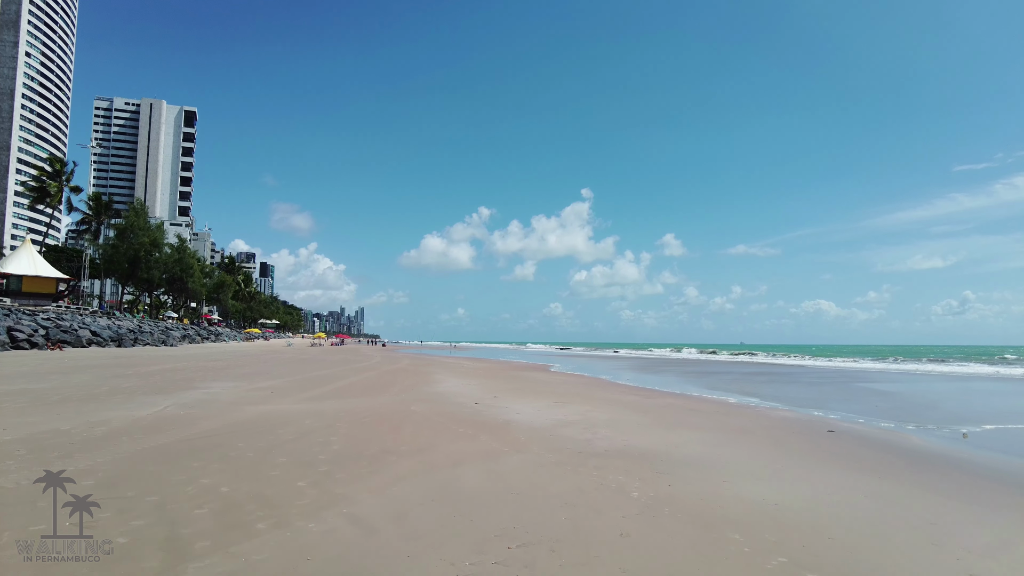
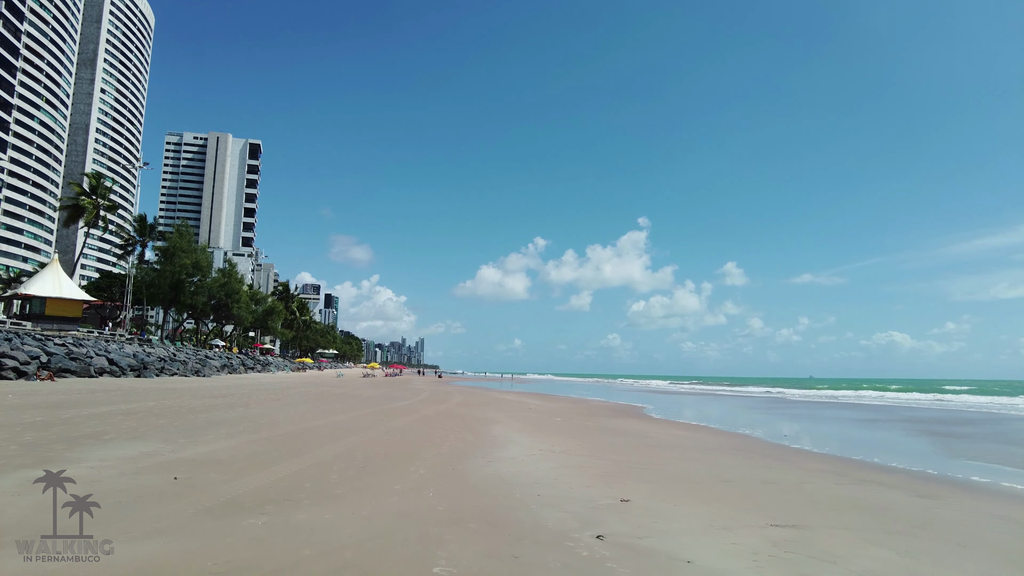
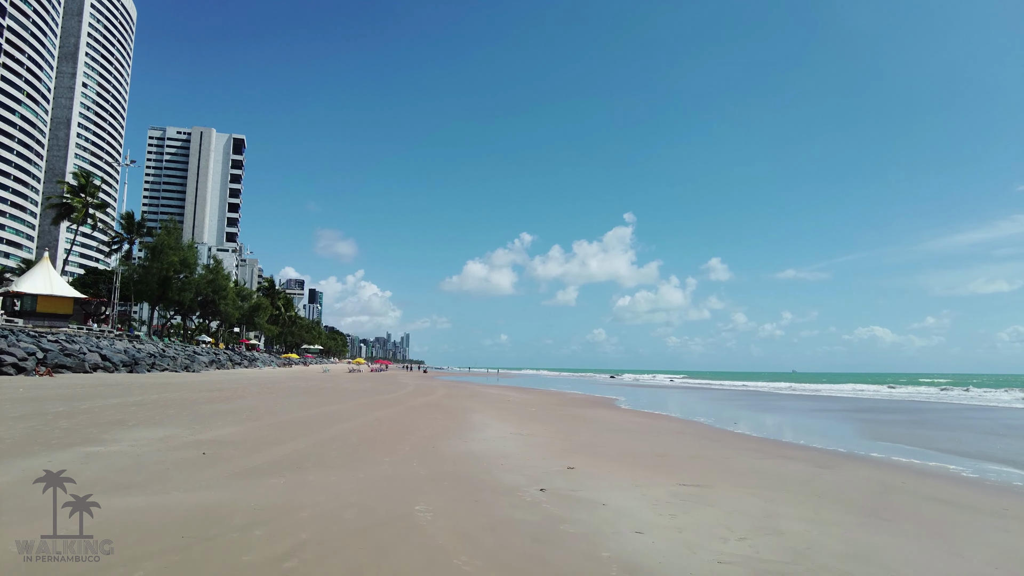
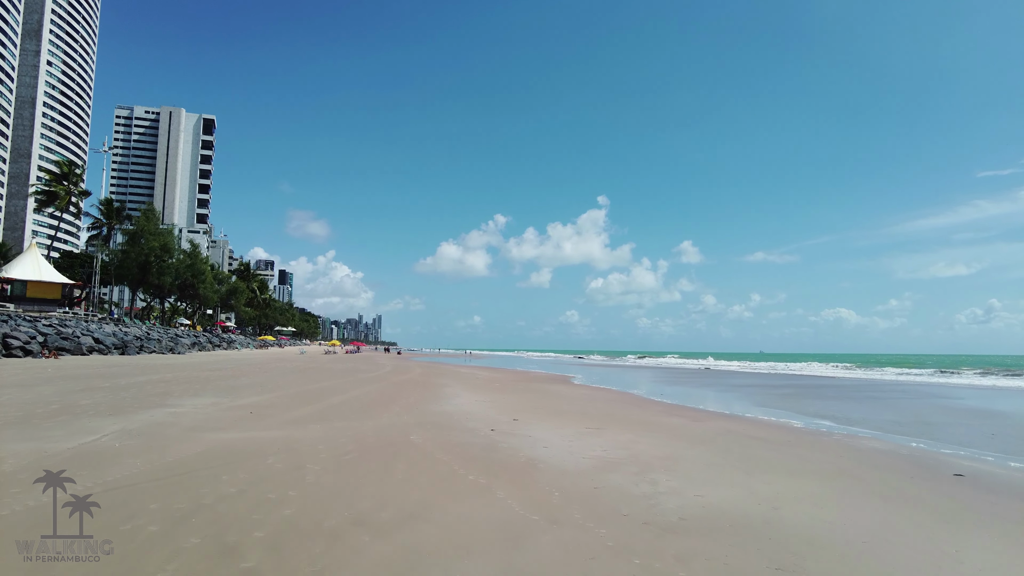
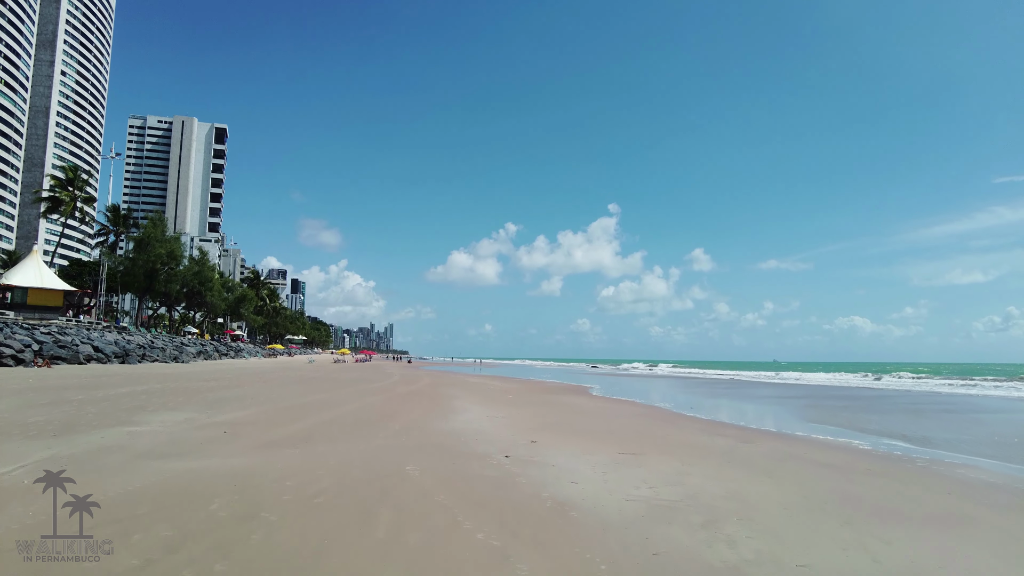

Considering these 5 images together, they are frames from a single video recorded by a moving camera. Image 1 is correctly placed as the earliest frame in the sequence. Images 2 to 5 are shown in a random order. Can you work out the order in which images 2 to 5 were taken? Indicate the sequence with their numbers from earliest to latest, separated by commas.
4, 5, 3, 2
